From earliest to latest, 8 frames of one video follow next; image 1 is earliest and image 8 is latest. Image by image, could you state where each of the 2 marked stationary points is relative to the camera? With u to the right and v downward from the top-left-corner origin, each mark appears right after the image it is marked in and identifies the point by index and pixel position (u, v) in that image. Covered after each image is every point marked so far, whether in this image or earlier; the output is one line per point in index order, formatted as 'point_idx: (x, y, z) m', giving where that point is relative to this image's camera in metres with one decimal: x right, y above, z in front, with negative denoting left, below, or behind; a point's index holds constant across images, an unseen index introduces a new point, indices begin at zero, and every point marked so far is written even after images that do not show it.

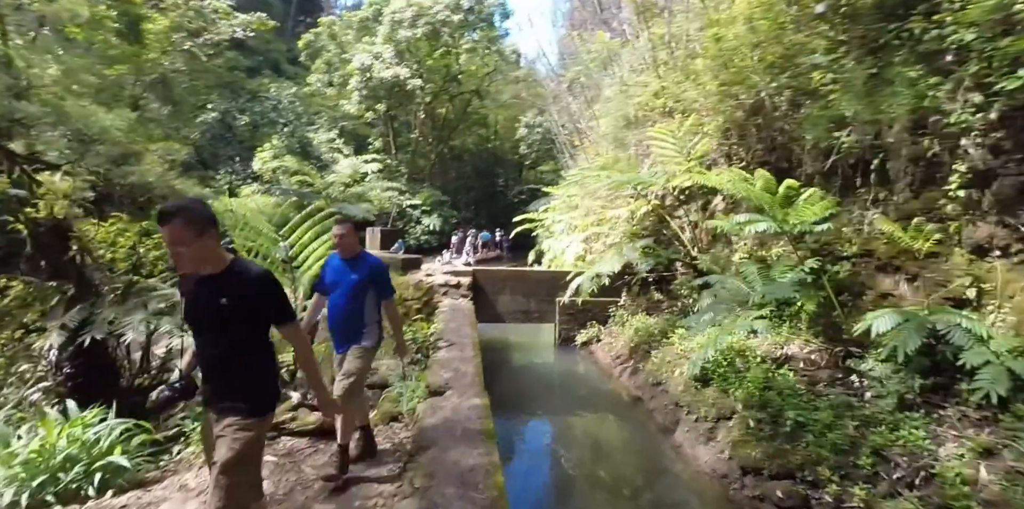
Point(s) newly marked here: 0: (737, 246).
0: (+2.2, +0.1, +5.9) m
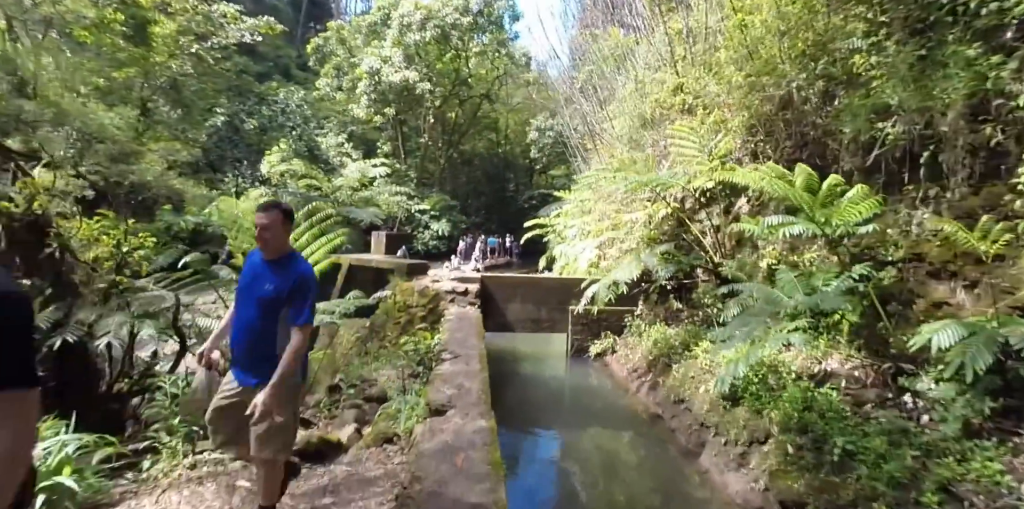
0: (+2.3, 0.0, +5.4) m
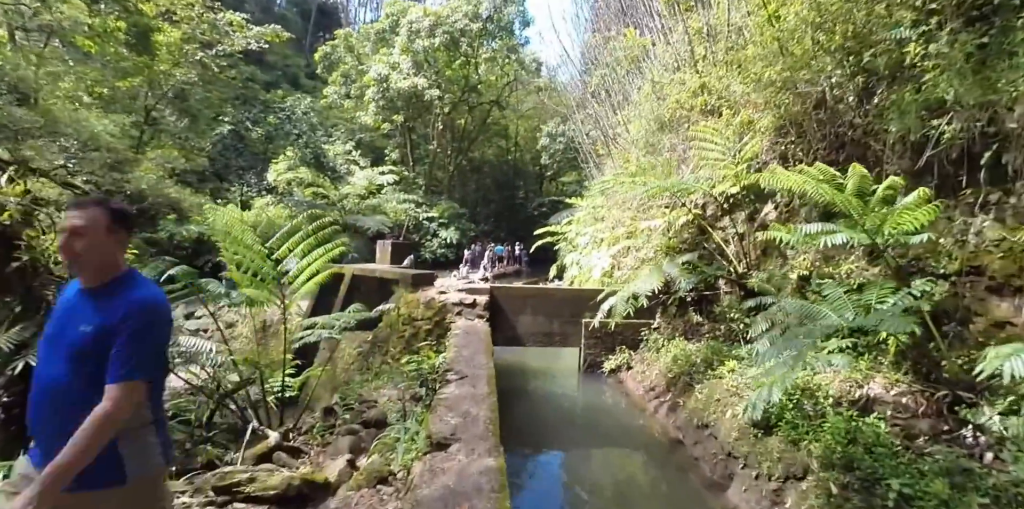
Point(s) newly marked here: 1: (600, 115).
0: (+2.4, -0.1, +5.1) m
1: (+1.8, +2.9, +12.4) m
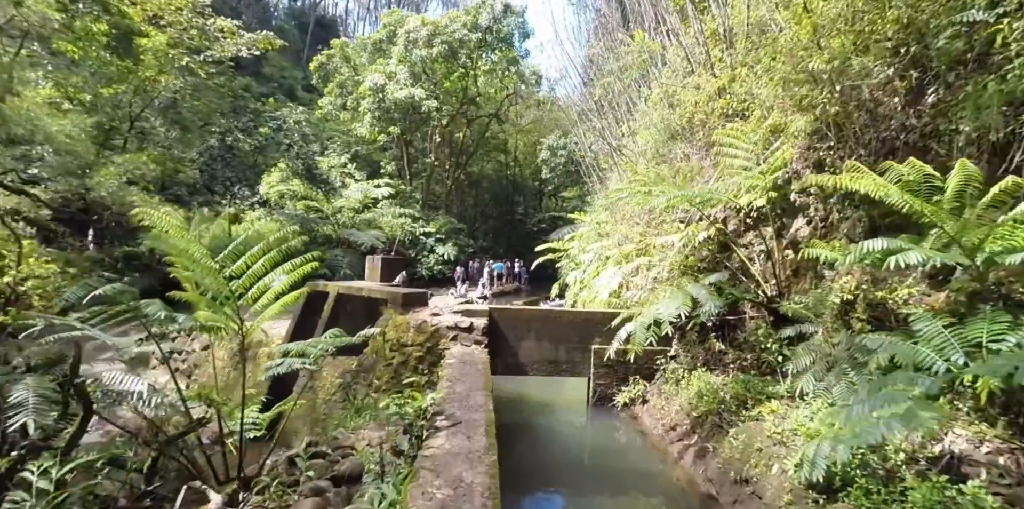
0: (+2.4, -0.2, +4.4) m
1: (+1.8, +2.5, +11.8) m
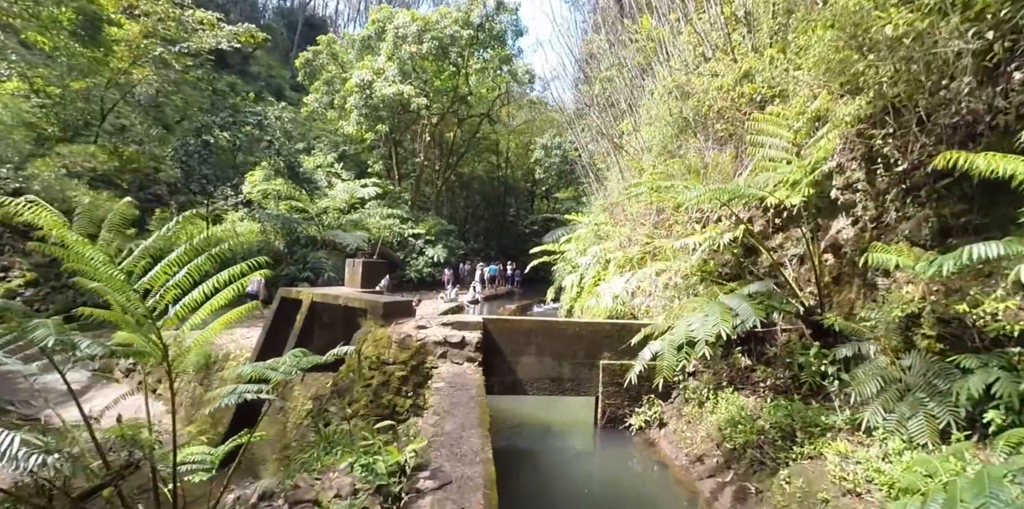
0: (+2.4, -0.2, +3.8) m
1: (+1.7, +2.5, +11.1) m
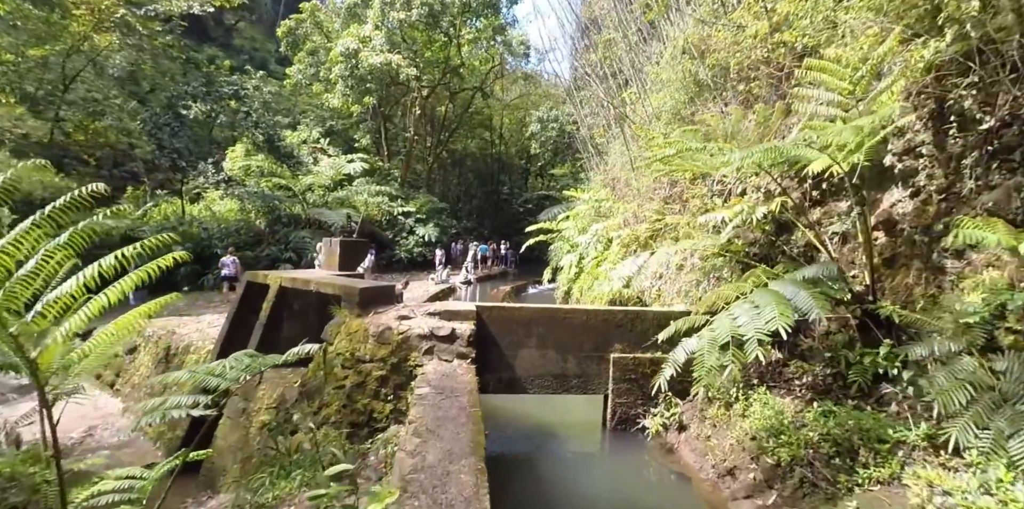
0: (+2.4, -0.1, +3.1) m
1: (+1.6, +2.8, +10.4) m
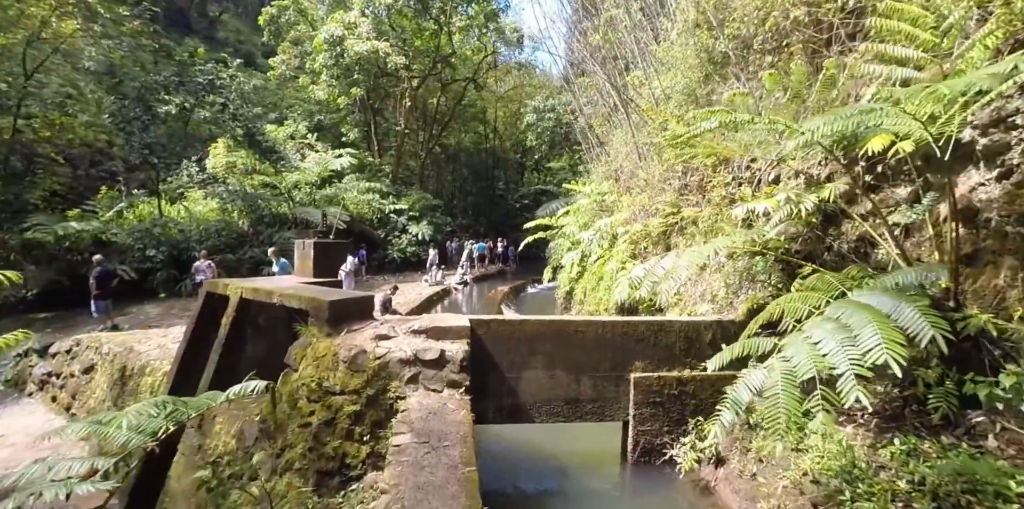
0: (+2.4, -0.1, +2.4) m
1: (+1.5, +2.9, +9.6) m
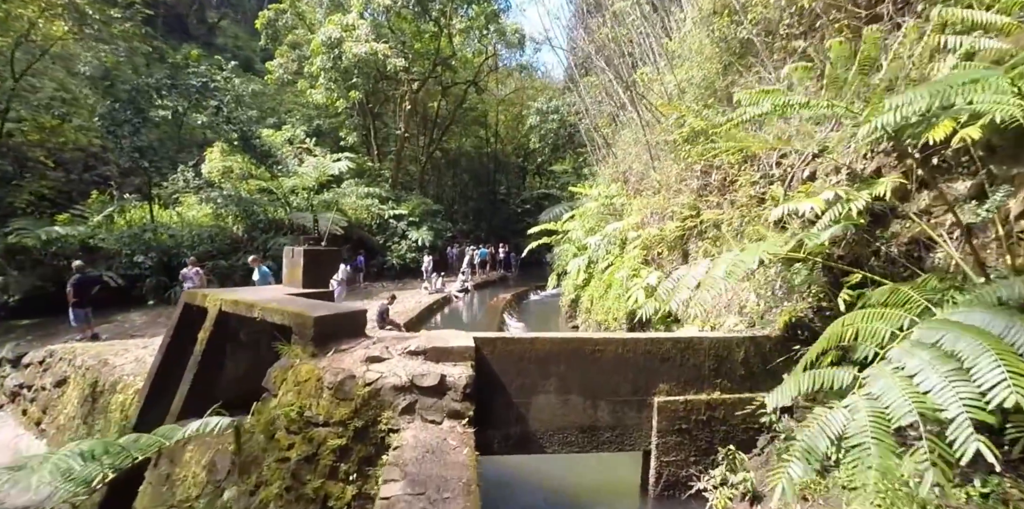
0: (+2.5, -0.1, +2.0) m
1: (+1.6, +2.8, +9.2) m
